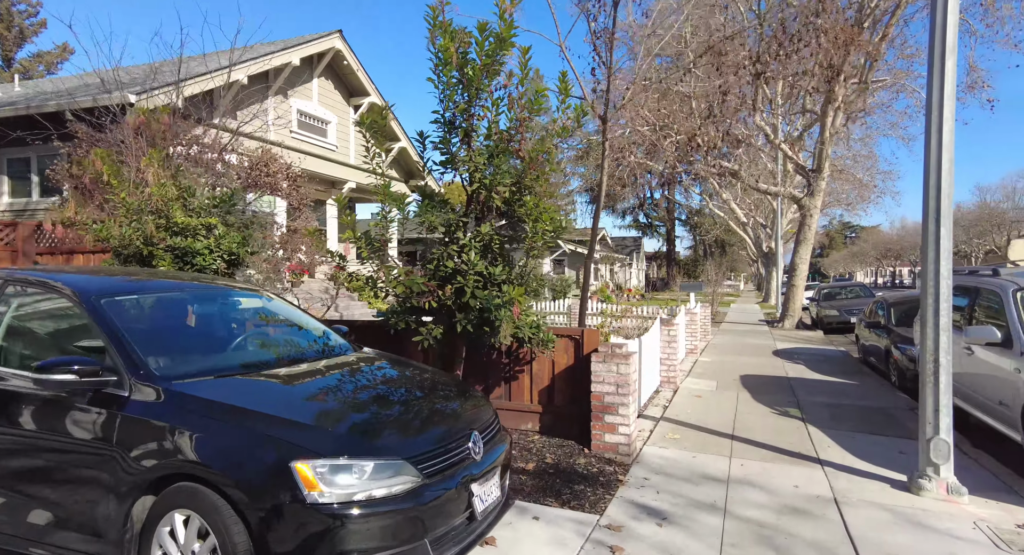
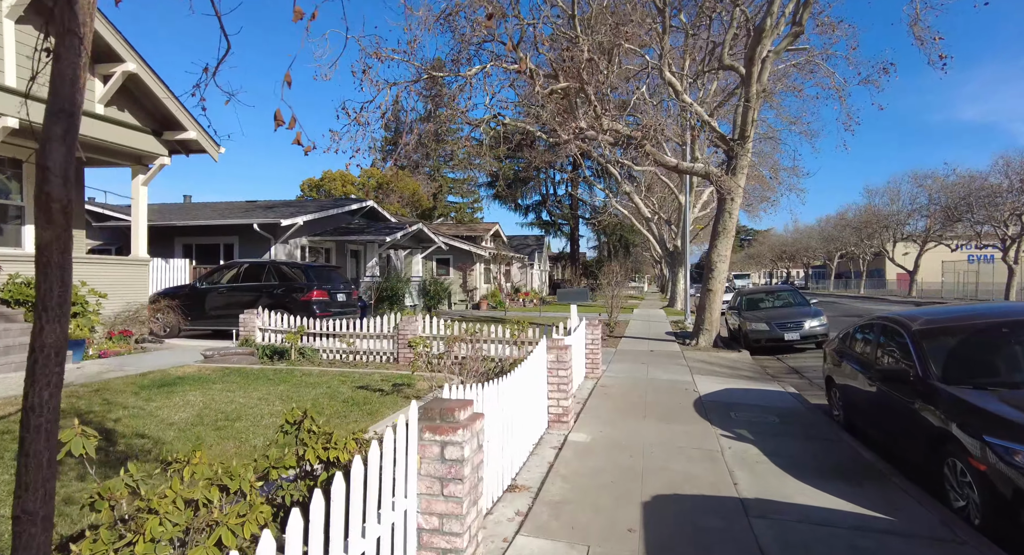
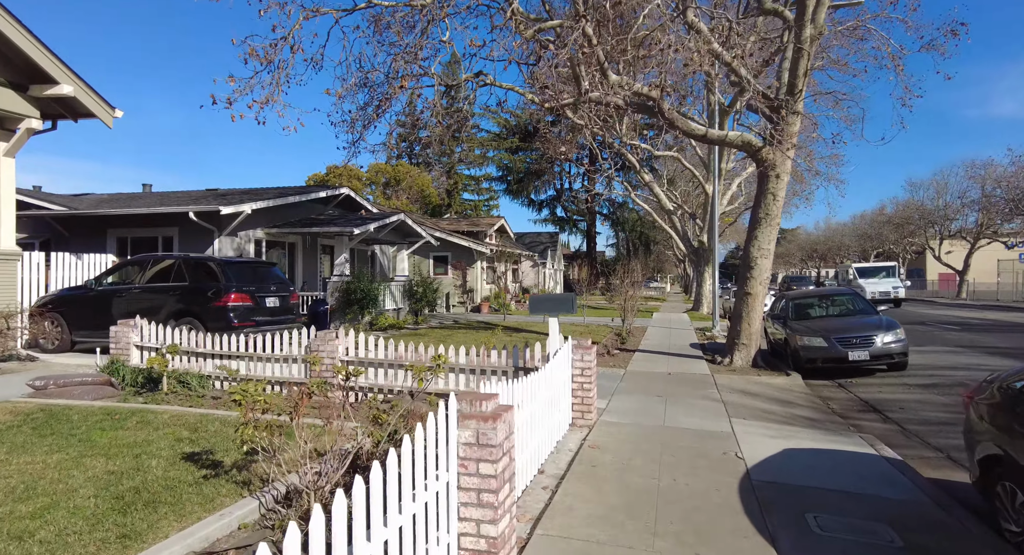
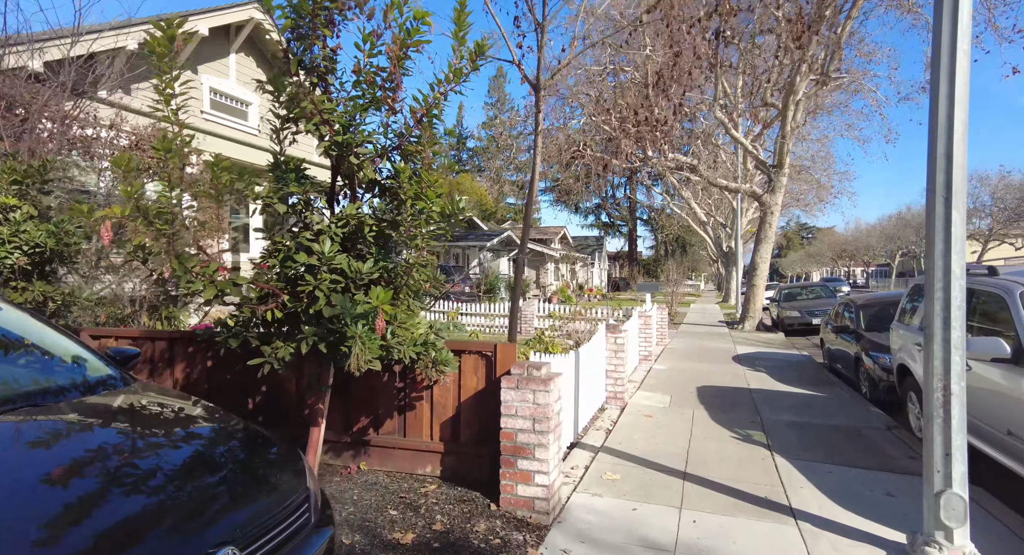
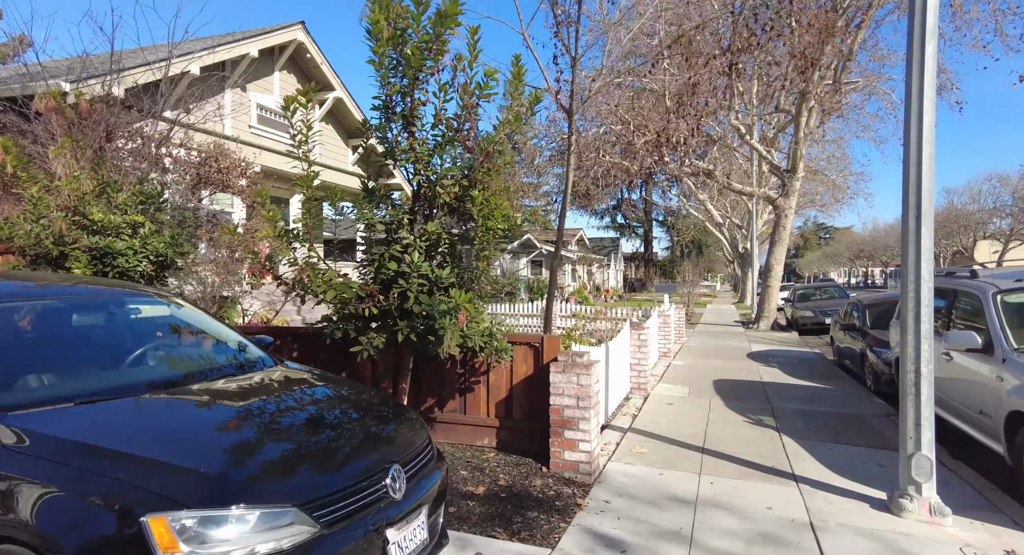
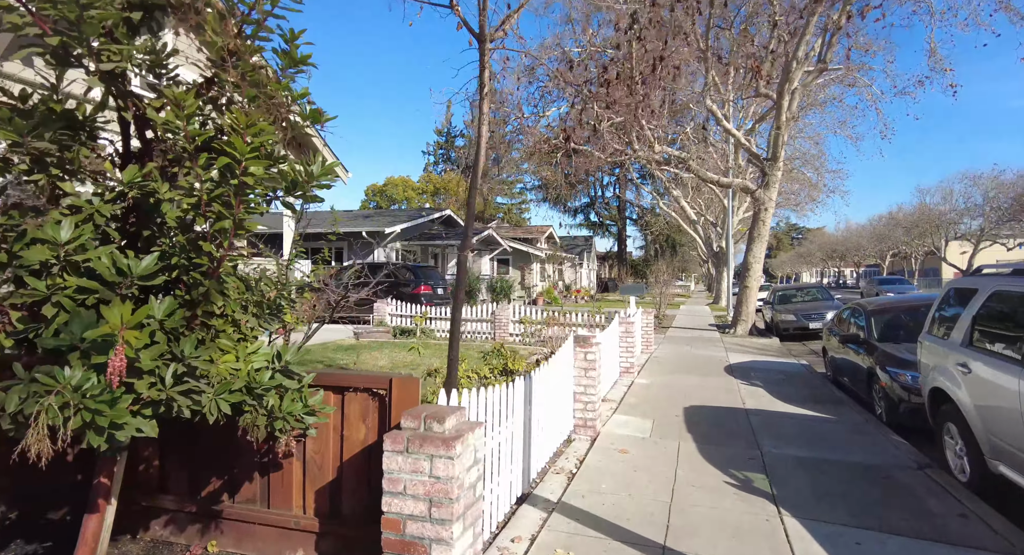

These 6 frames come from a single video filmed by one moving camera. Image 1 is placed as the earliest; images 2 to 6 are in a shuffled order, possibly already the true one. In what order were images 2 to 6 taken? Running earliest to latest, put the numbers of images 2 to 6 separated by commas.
5, 4, 6, 2, 3
